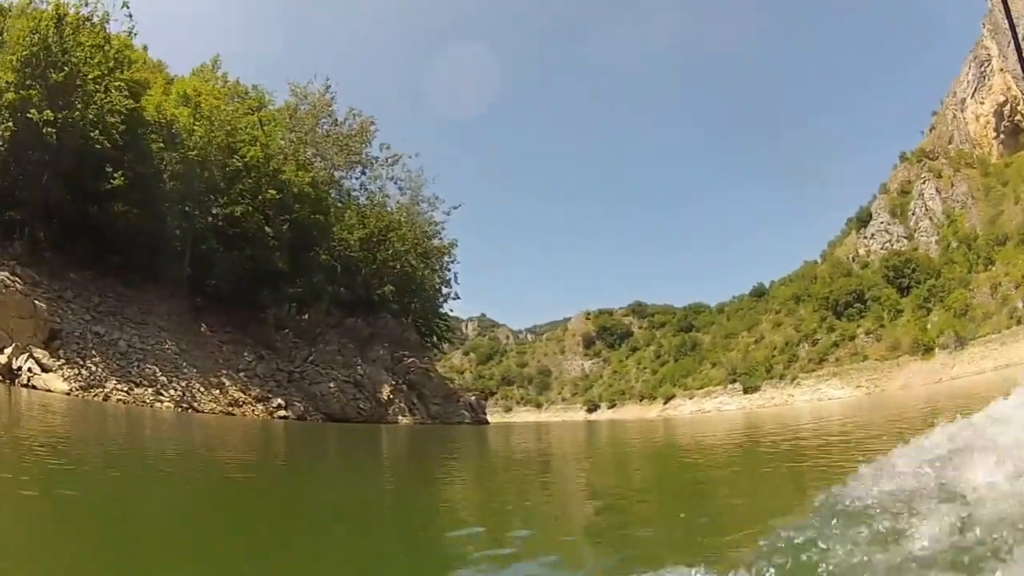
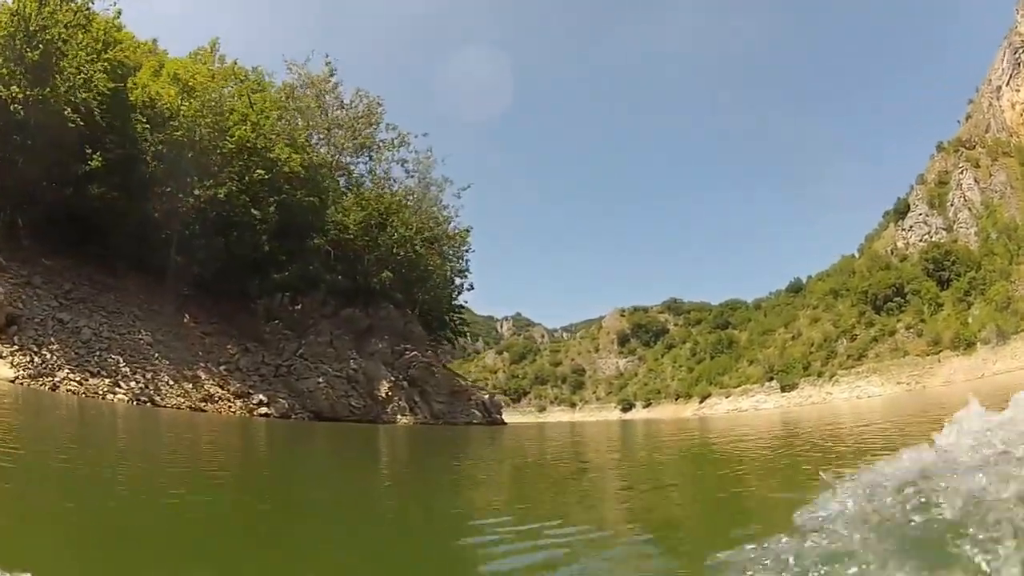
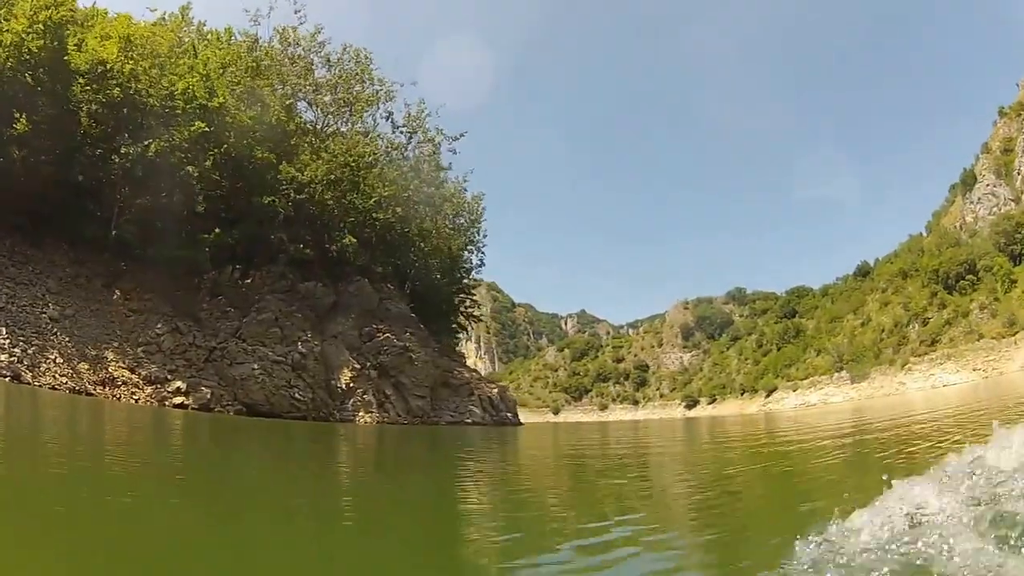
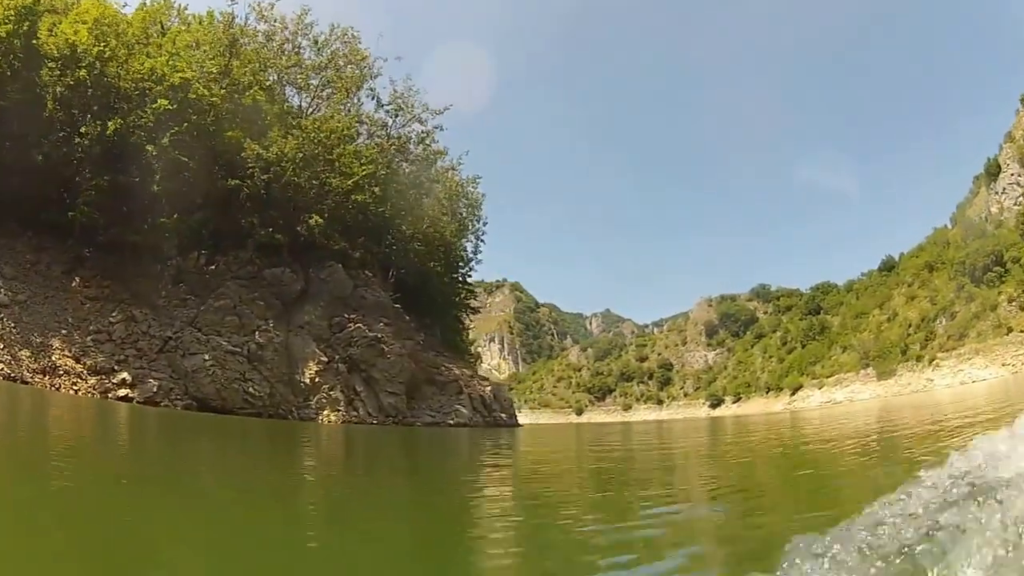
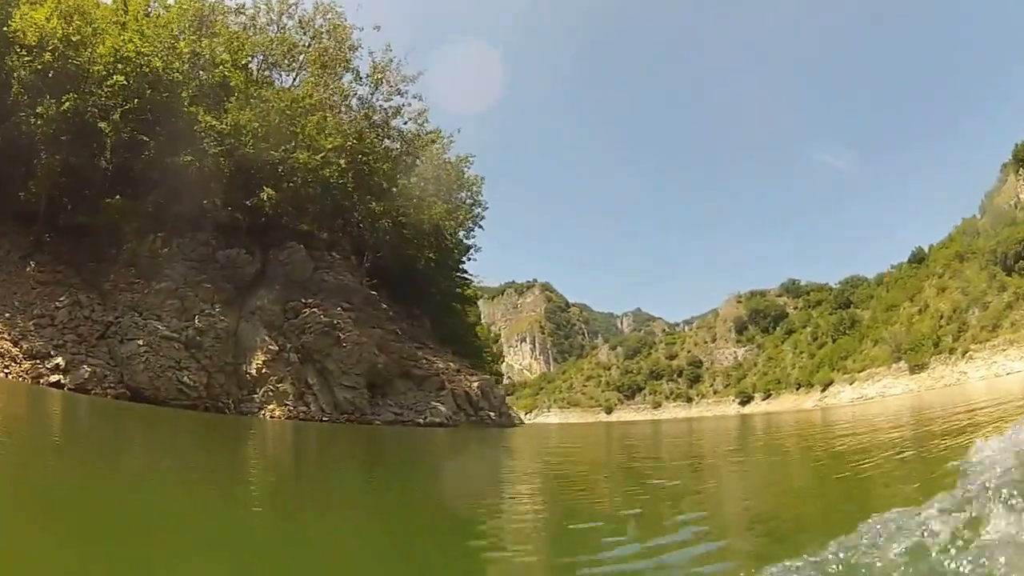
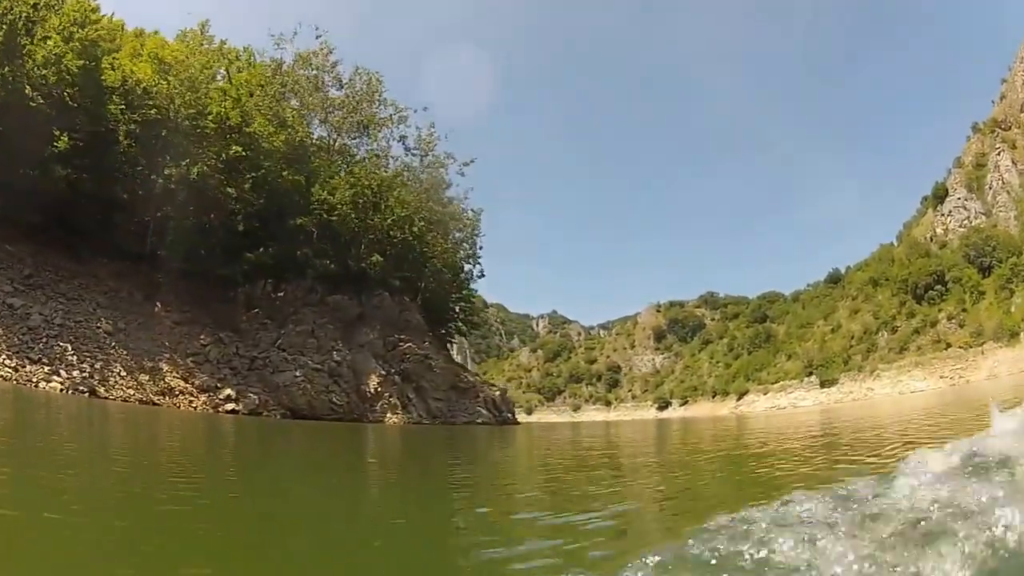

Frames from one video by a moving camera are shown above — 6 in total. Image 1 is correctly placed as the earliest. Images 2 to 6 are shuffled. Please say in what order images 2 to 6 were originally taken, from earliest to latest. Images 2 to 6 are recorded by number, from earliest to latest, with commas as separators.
2, 6, 3, 4, 5
